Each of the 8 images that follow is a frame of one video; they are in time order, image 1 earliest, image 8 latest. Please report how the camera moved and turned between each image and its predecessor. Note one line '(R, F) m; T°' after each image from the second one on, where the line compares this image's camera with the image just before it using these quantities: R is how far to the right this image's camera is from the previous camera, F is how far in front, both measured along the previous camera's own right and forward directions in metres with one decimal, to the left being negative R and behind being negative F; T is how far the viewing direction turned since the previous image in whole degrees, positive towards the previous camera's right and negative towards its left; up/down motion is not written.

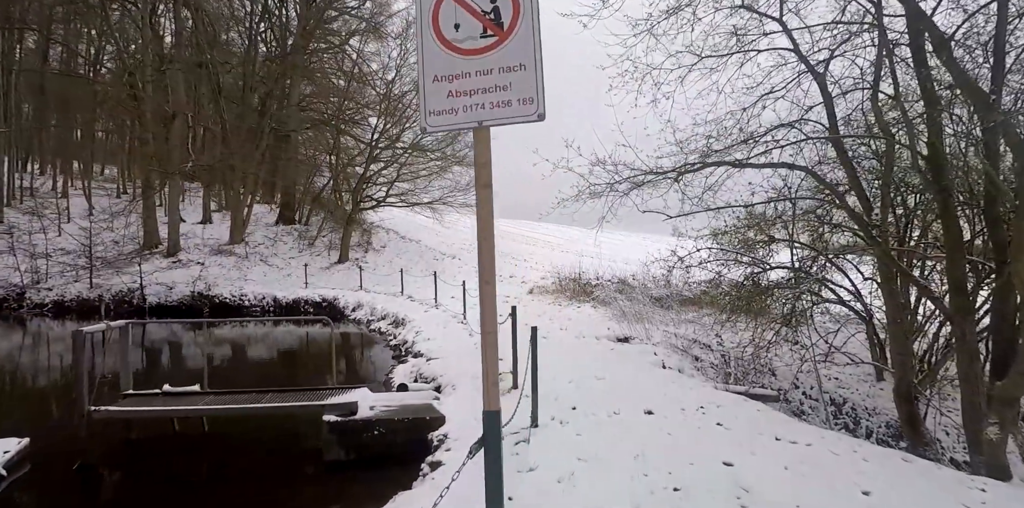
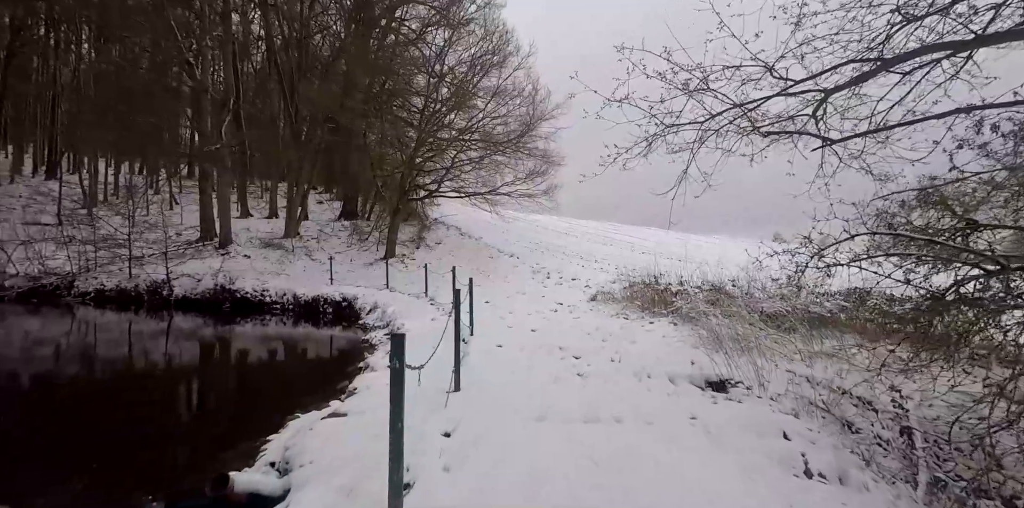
(+0.6, +3.2) m; -9°
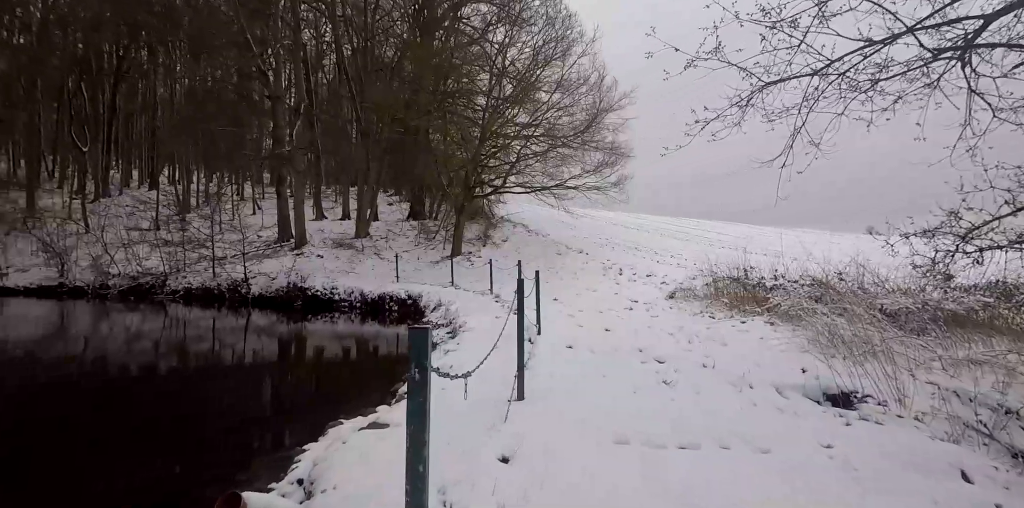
(0.0, +0.7) m; -7°
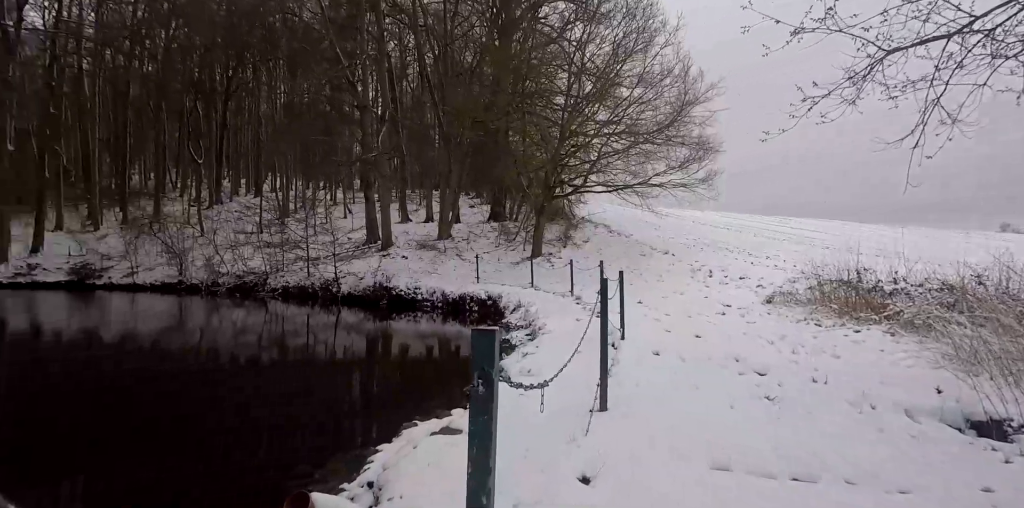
(0.0, +0.3) m; -8°
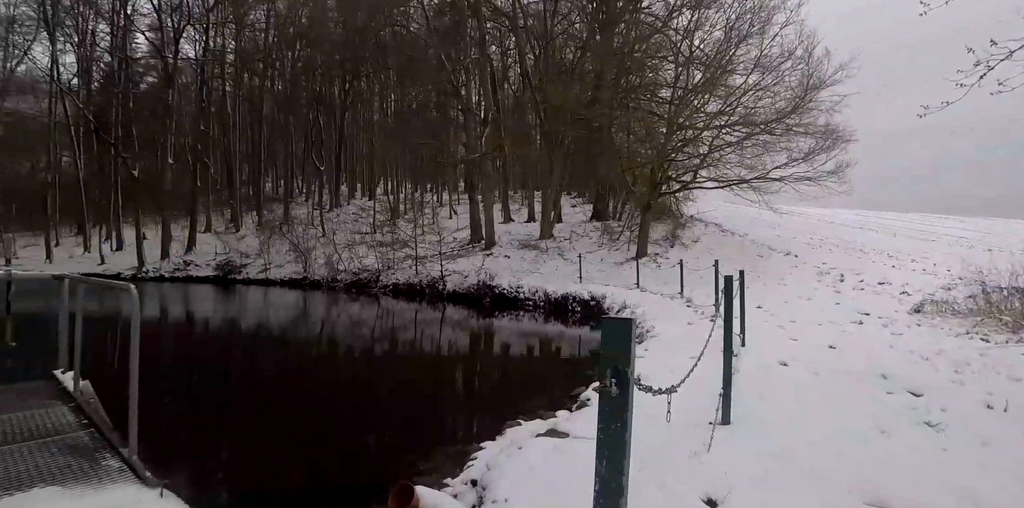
(-0.1, +0.2) m; -10°
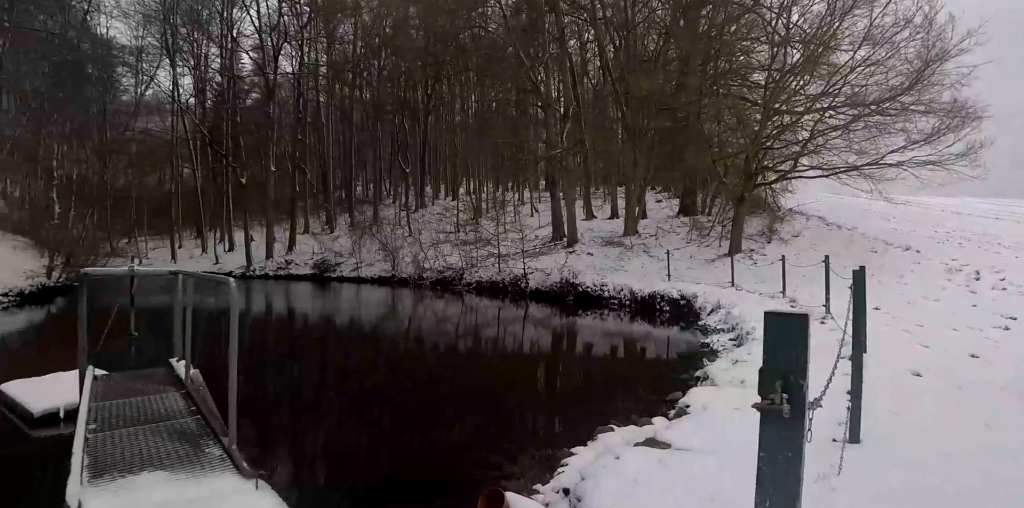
(0.0, +0.3) m; -8°
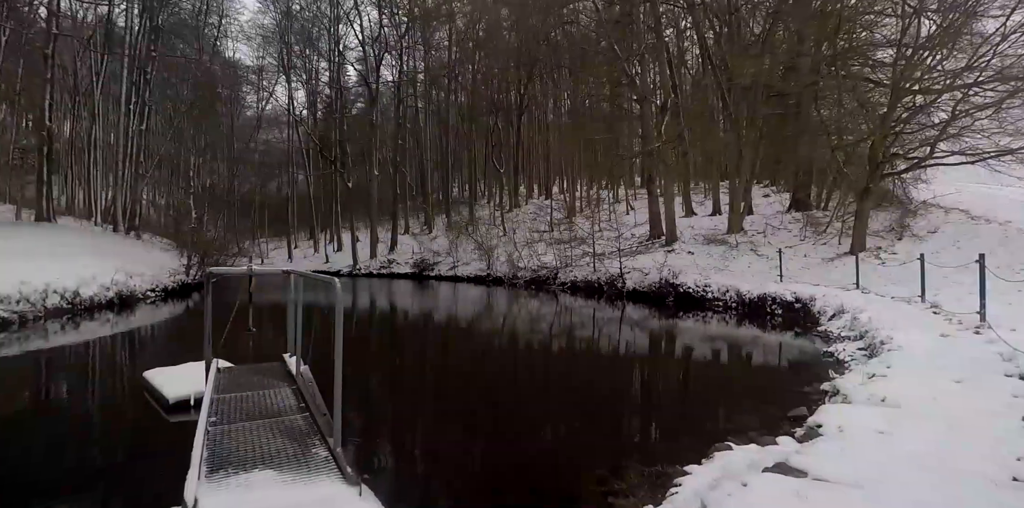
(0.0, +0.3) m; -9°
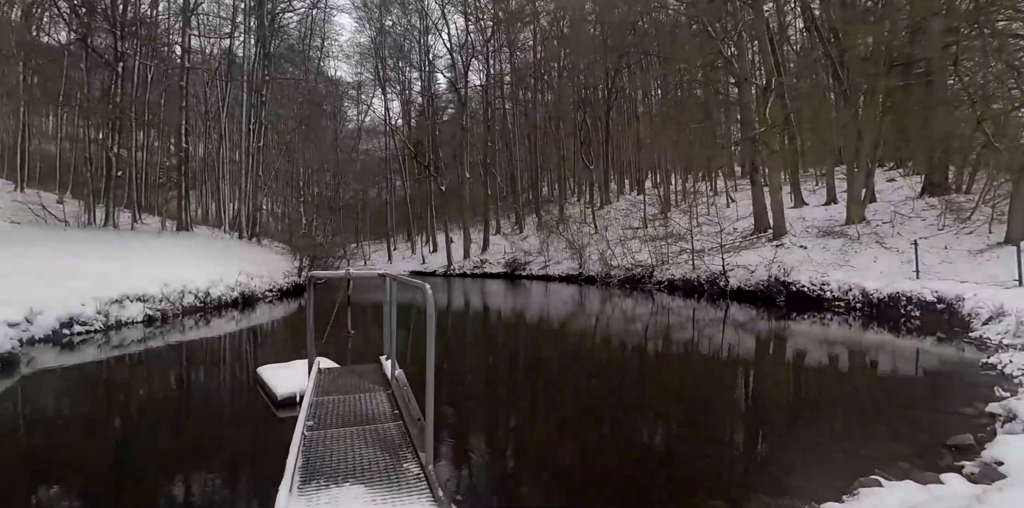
(0.0, +0.5) m; -9°
